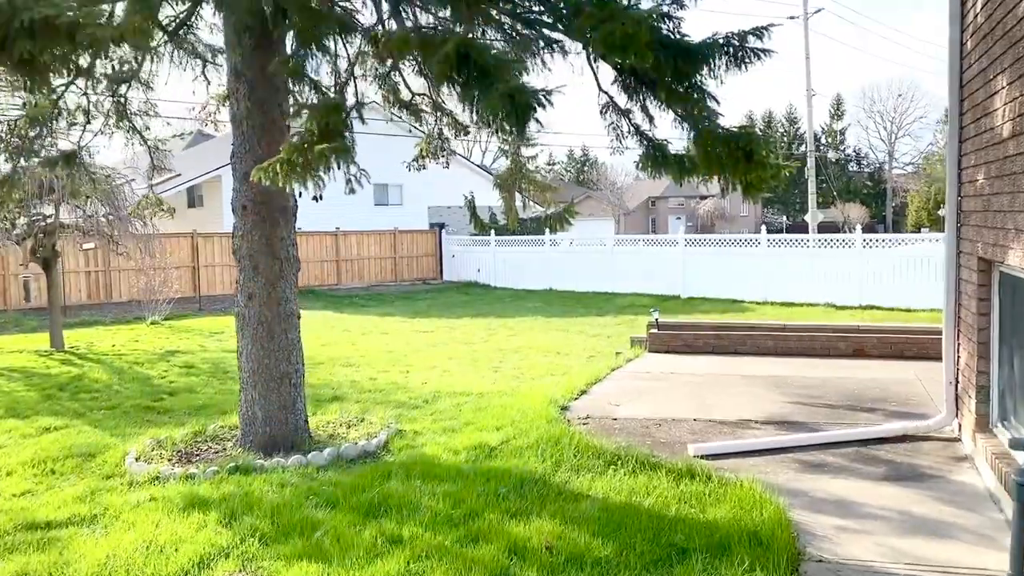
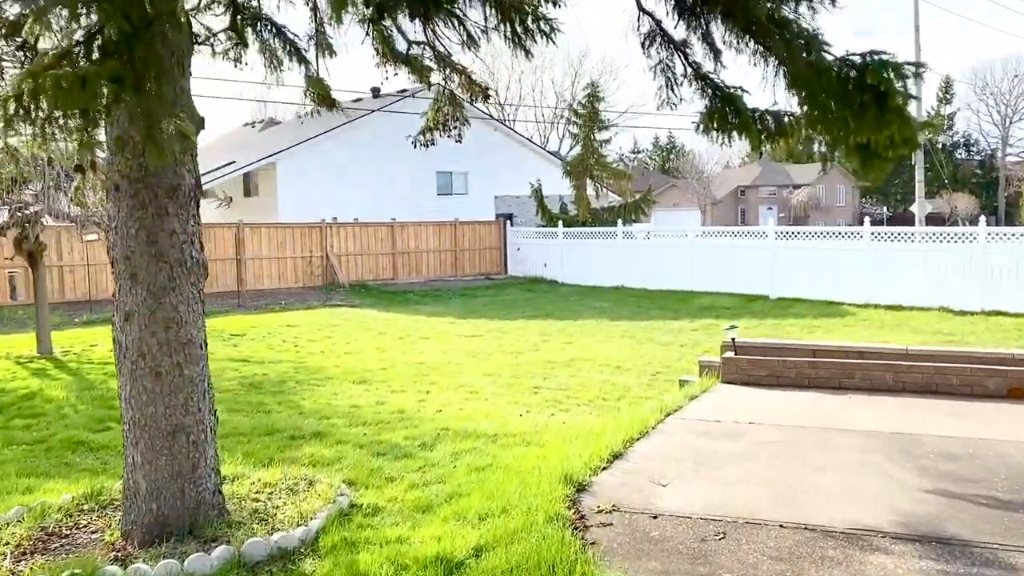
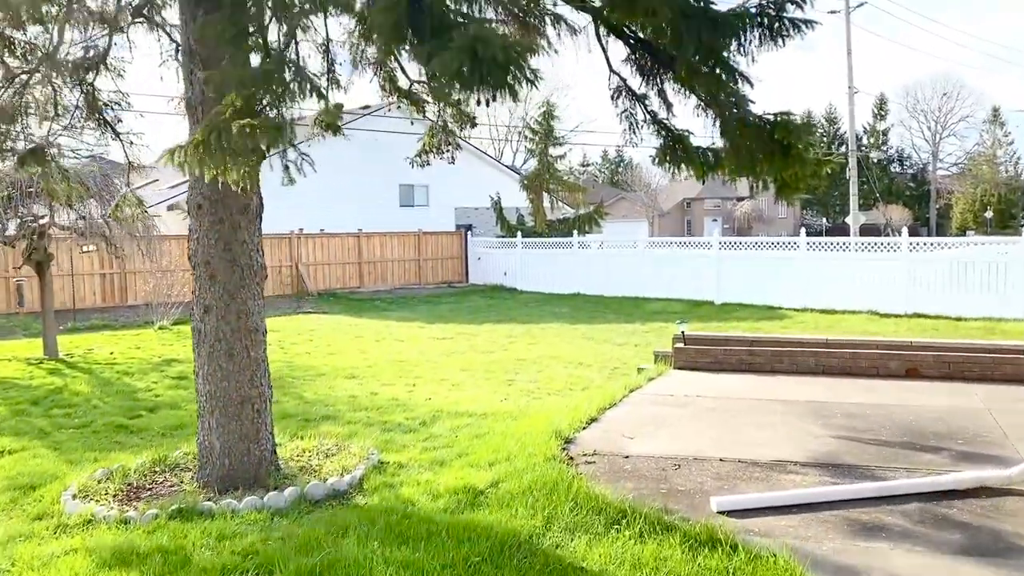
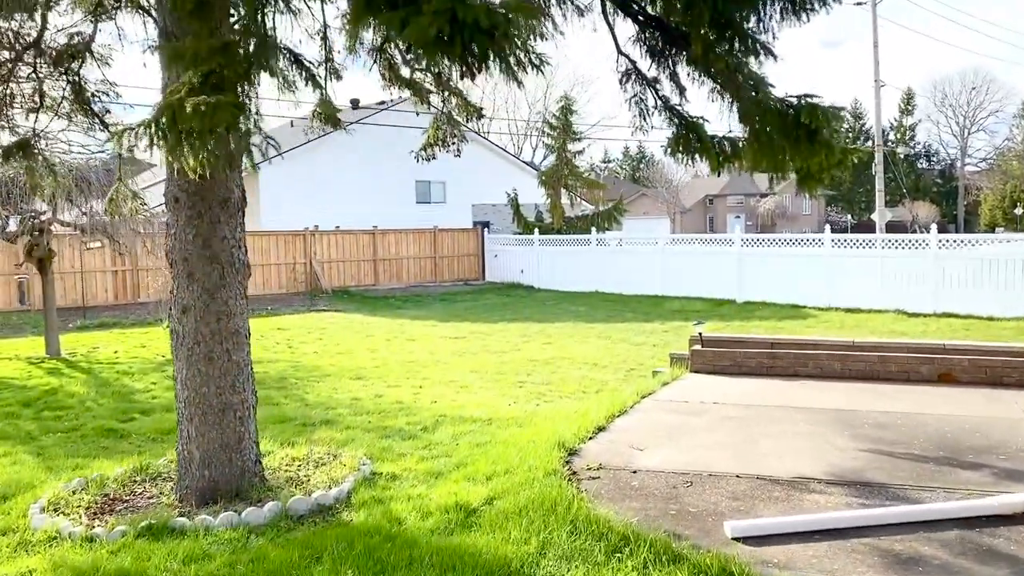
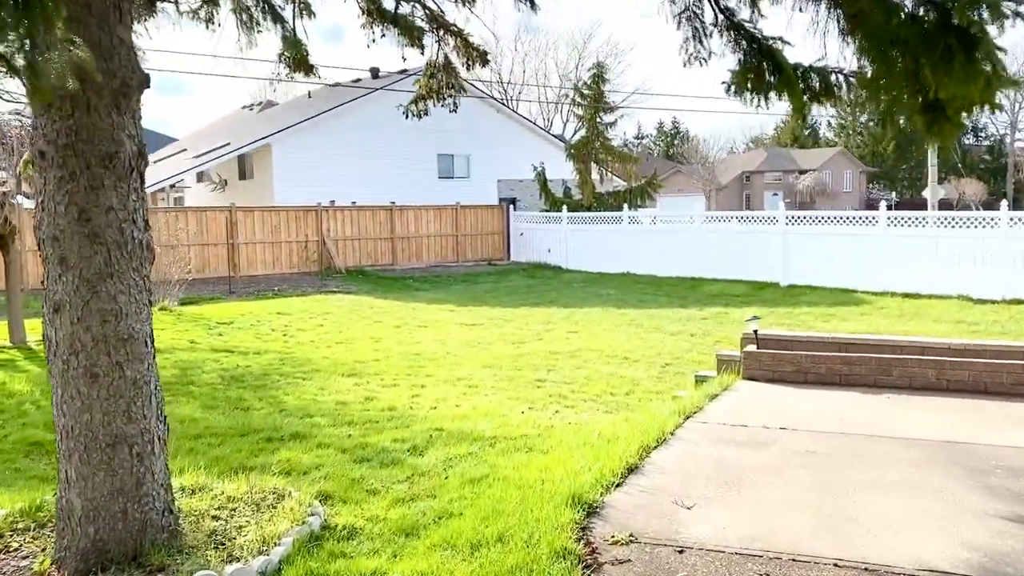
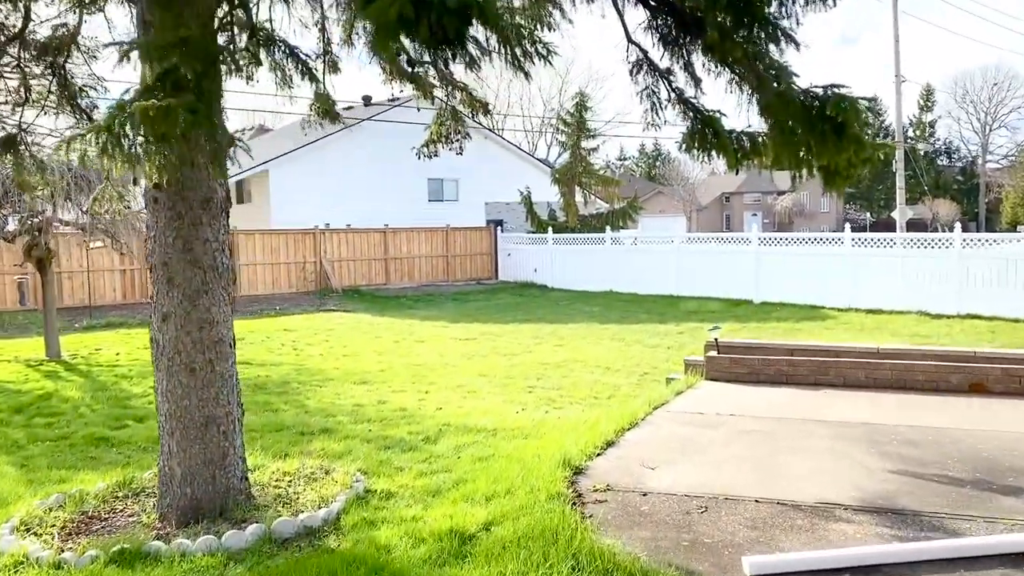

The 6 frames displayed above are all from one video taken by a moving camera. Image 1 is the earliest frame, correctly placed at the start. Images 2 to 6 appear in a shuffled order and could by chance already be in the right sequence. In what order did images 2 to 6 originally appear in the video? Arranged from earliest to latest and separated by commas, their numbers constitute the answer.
3, 4, 6, 2, 5
